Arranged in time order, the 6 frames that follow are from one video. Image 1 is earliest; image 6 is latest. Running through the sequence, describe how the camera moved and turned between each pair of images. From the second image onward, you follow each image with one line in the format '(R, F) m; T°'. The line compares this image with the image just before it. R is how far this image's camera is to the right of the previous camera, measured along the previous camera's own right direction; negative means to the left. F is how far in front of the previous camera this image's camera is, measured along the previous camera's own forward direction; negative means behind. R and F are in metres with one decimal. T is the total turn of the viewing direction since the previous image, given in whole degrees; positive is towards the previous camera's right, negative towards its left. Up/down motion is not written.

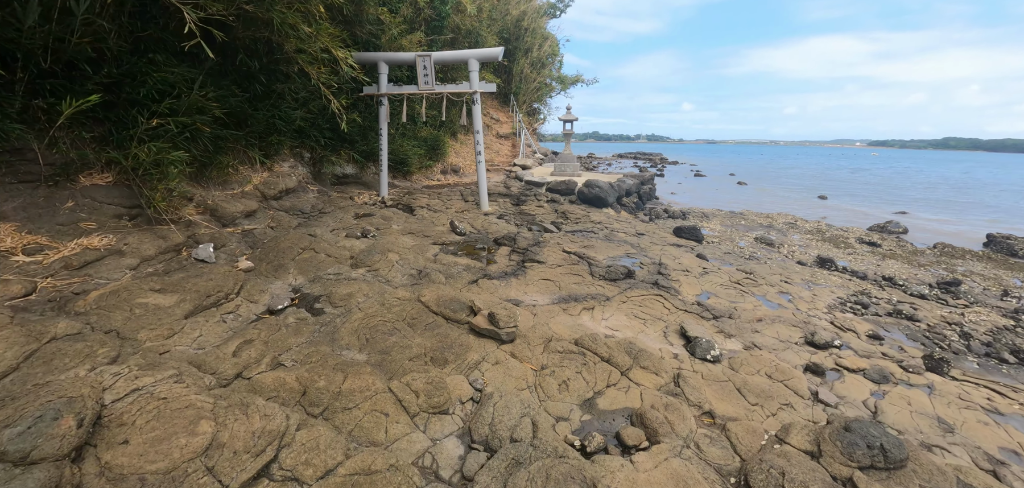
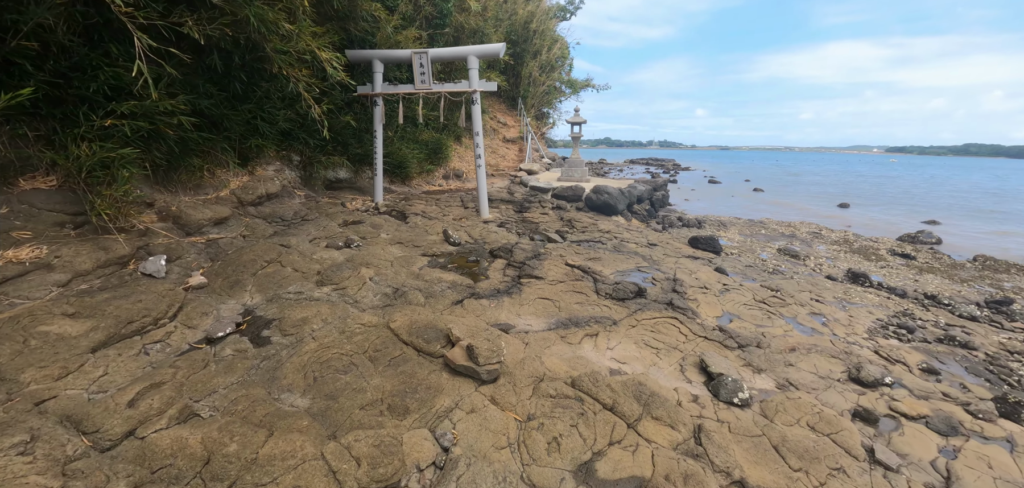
(+0.2, +0.6) m; -2°
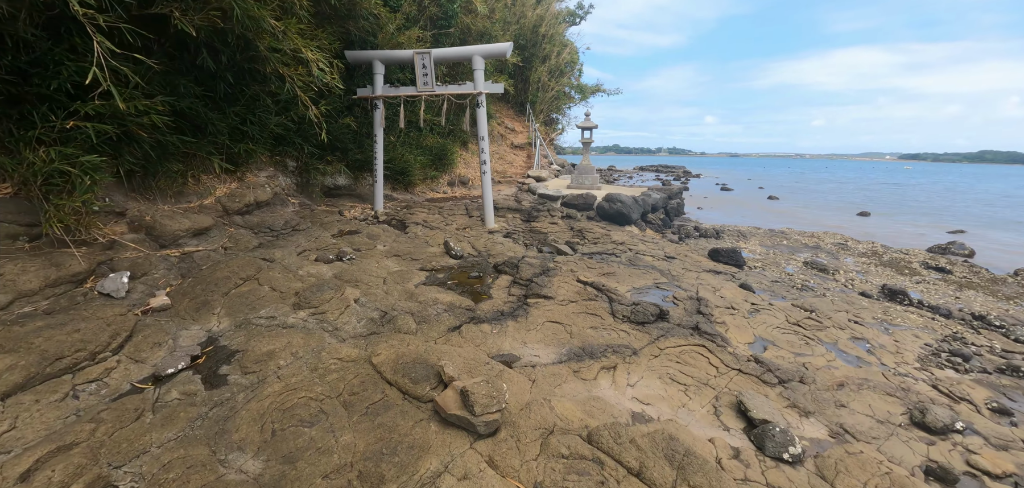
(0.0, +0.5) m; -1°
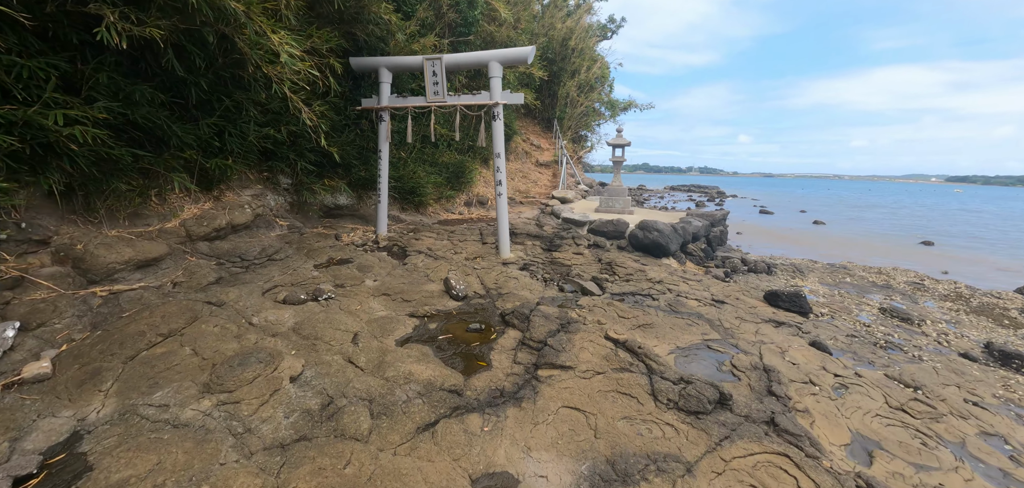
(+0.1, +1.0) m; -4°
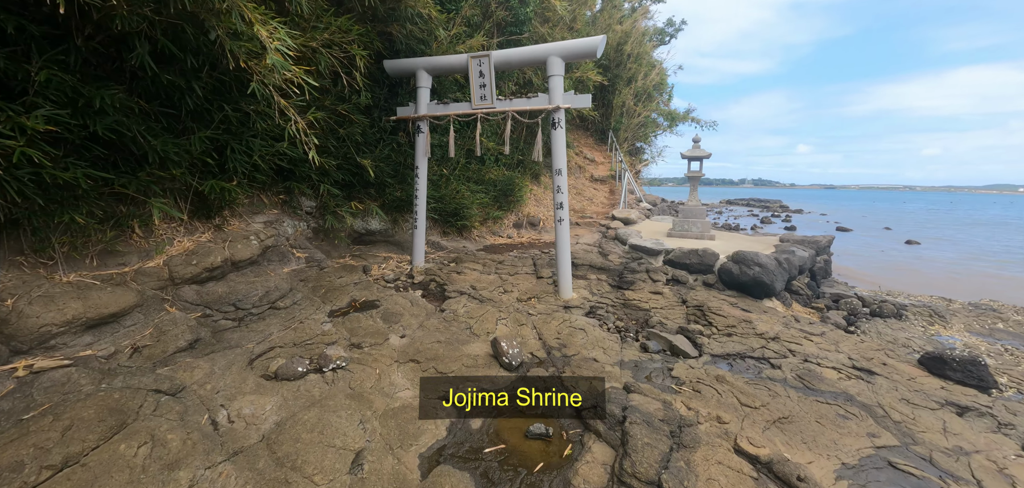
(-0.3, +1.2) m; -6°
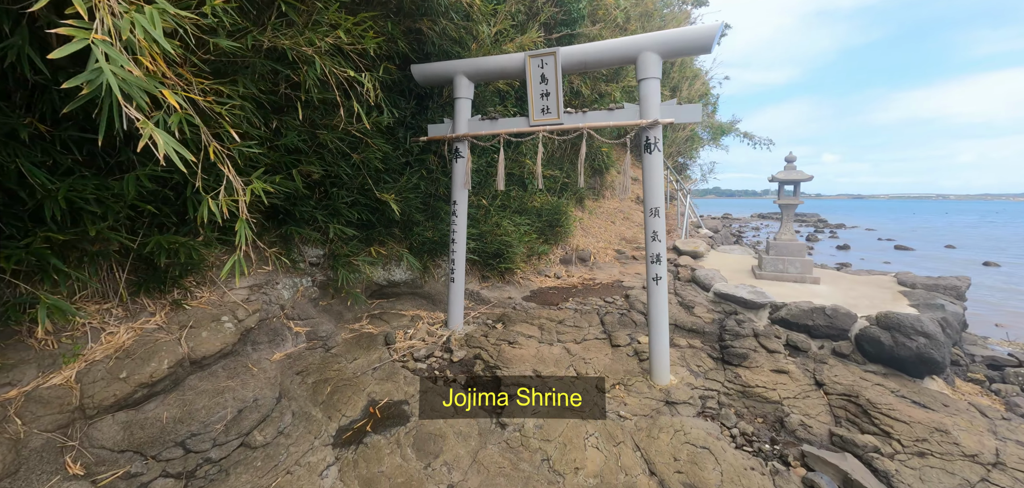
(-0.5, +1.3) m; -2°
